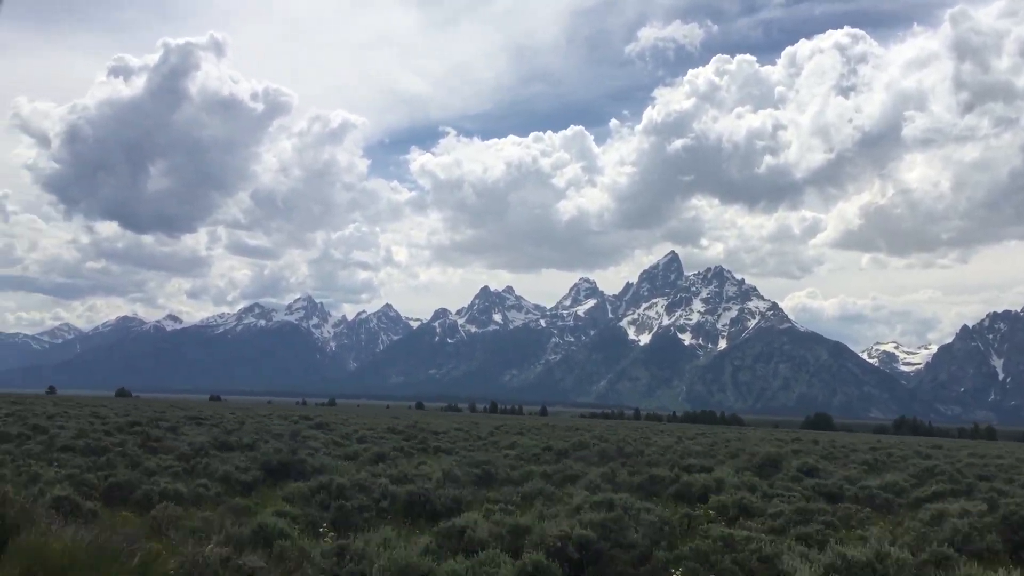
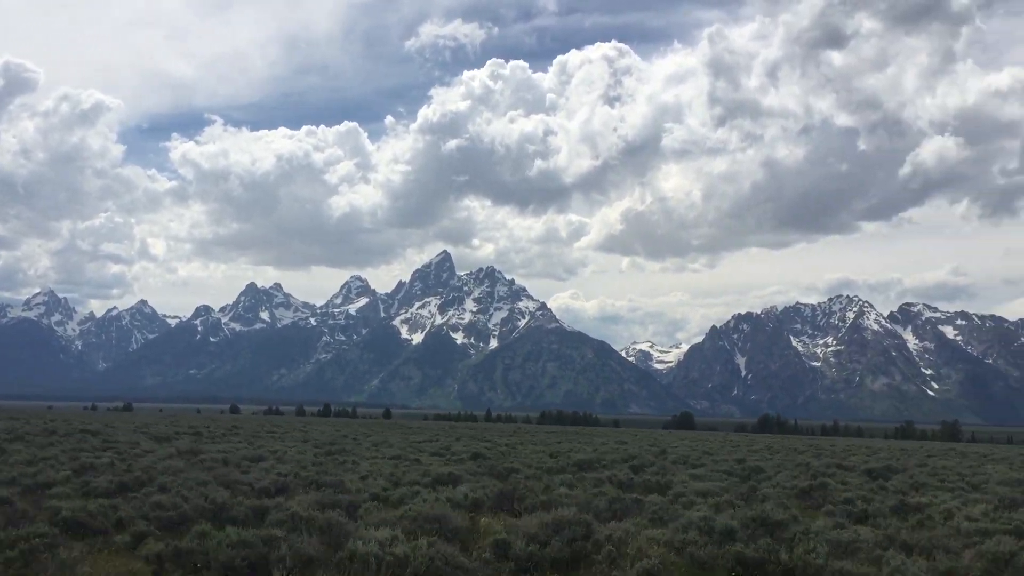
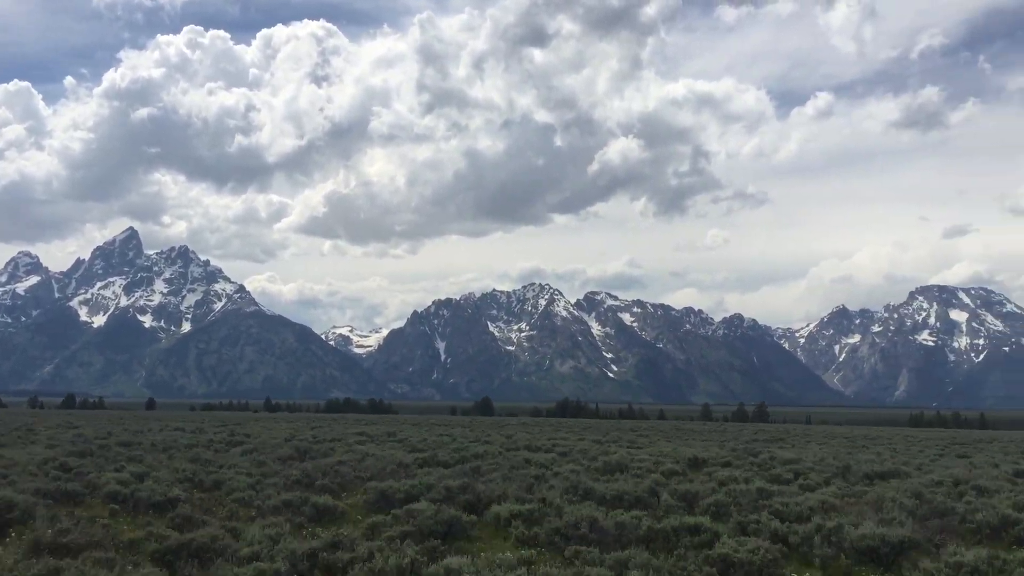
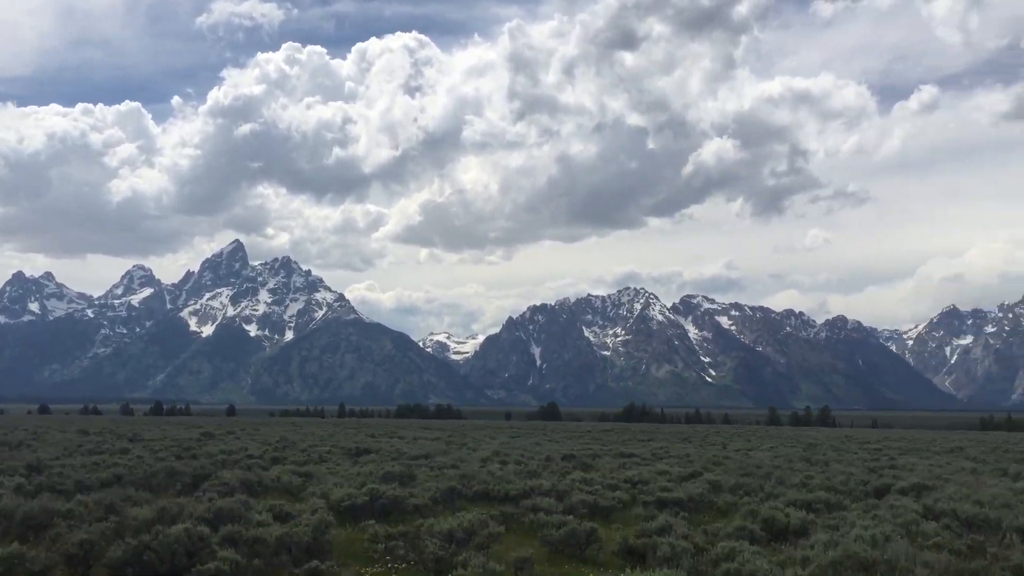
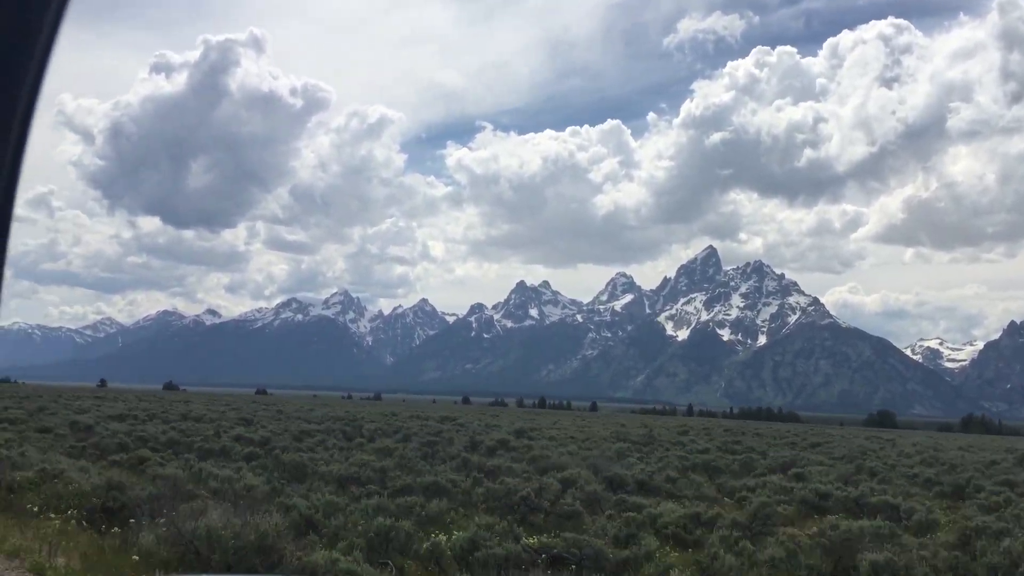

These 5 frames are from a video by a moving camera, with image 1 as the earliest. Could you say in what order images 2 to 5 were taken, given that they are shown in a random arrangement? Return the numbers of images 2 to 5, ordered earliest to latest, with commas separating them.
5, 2, 4, 3
